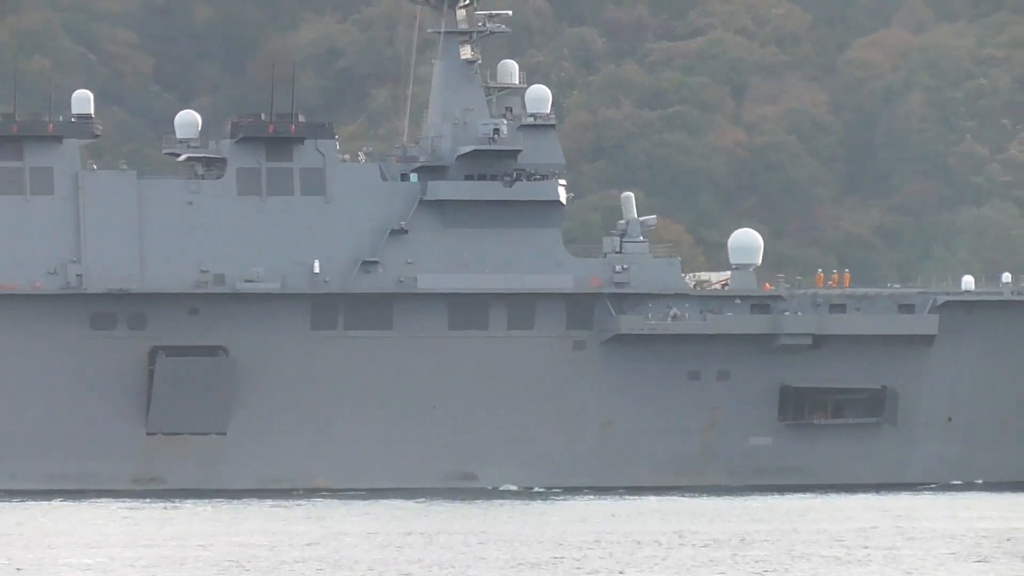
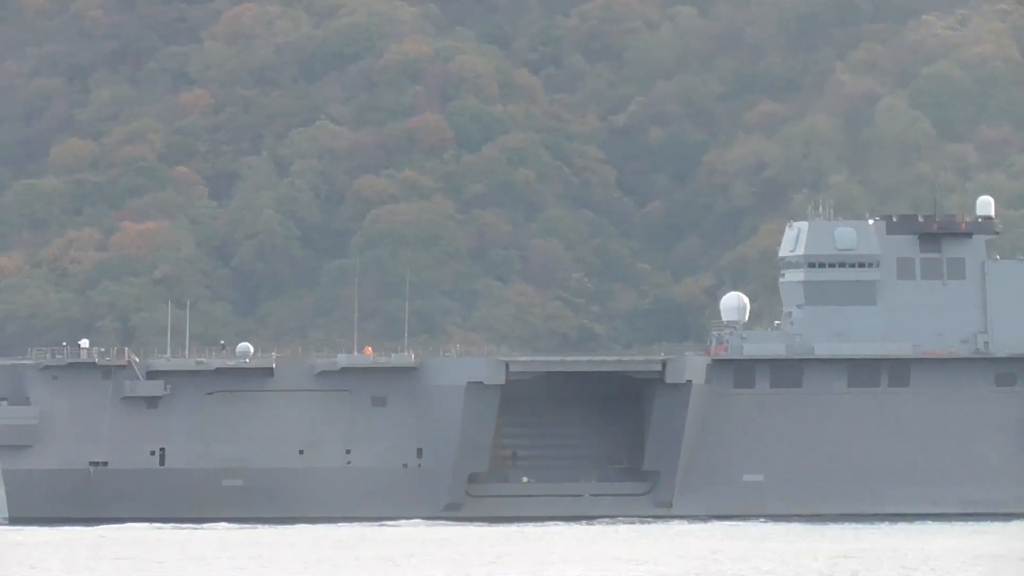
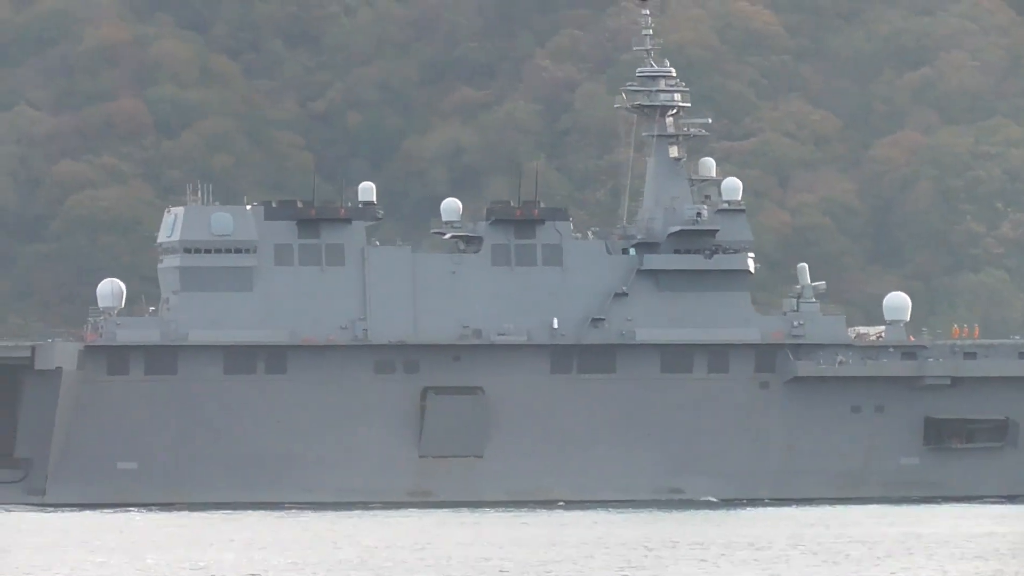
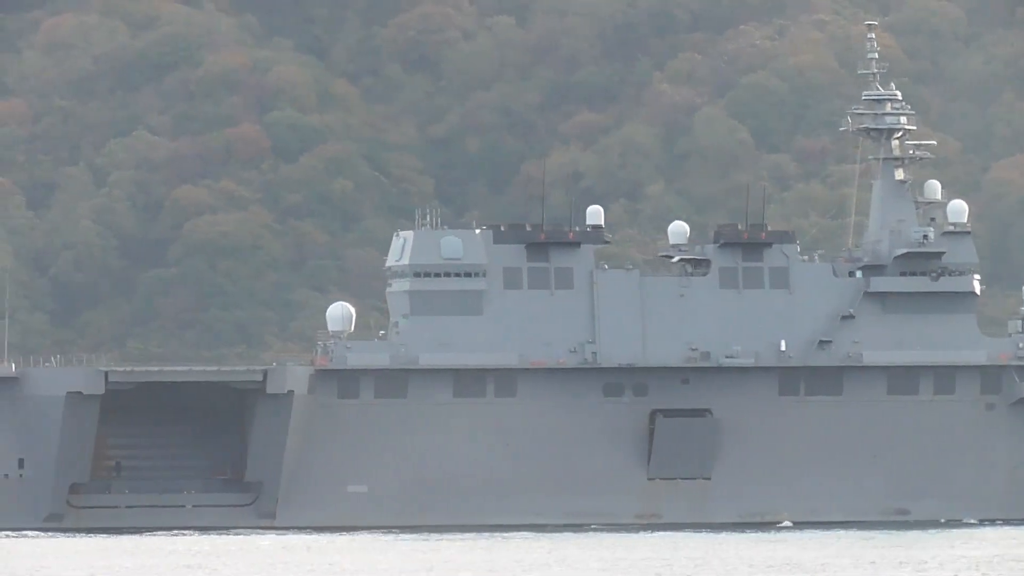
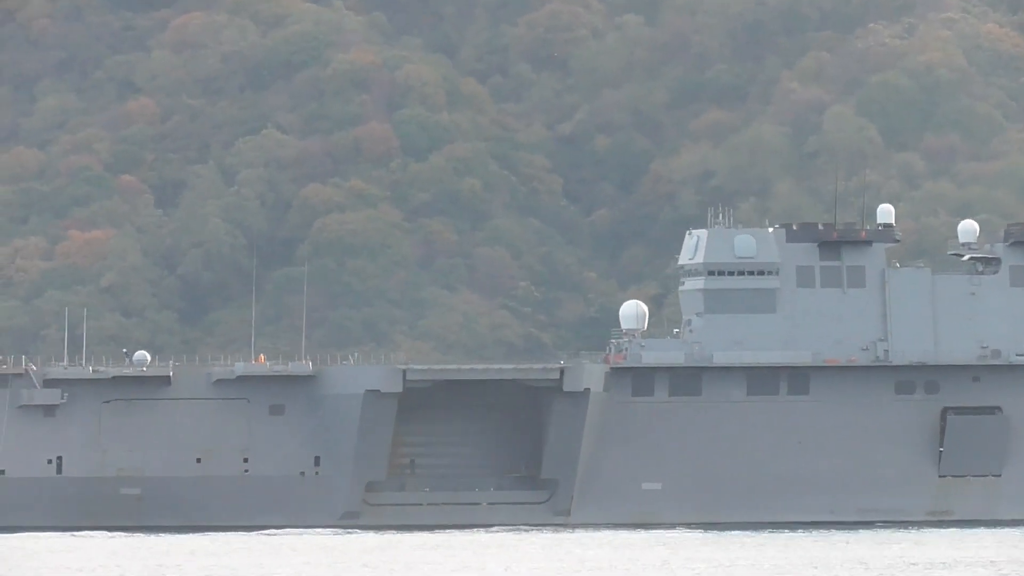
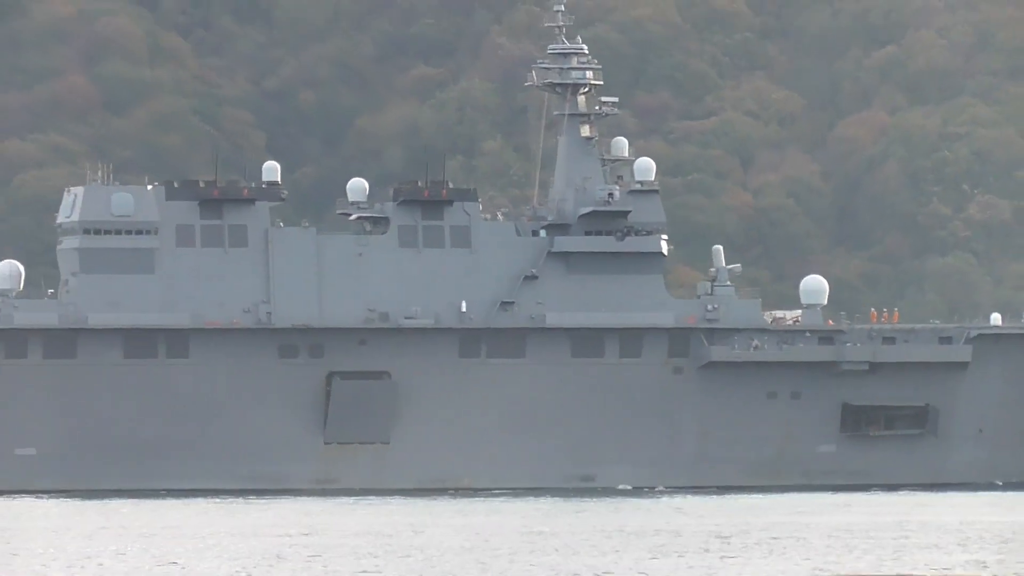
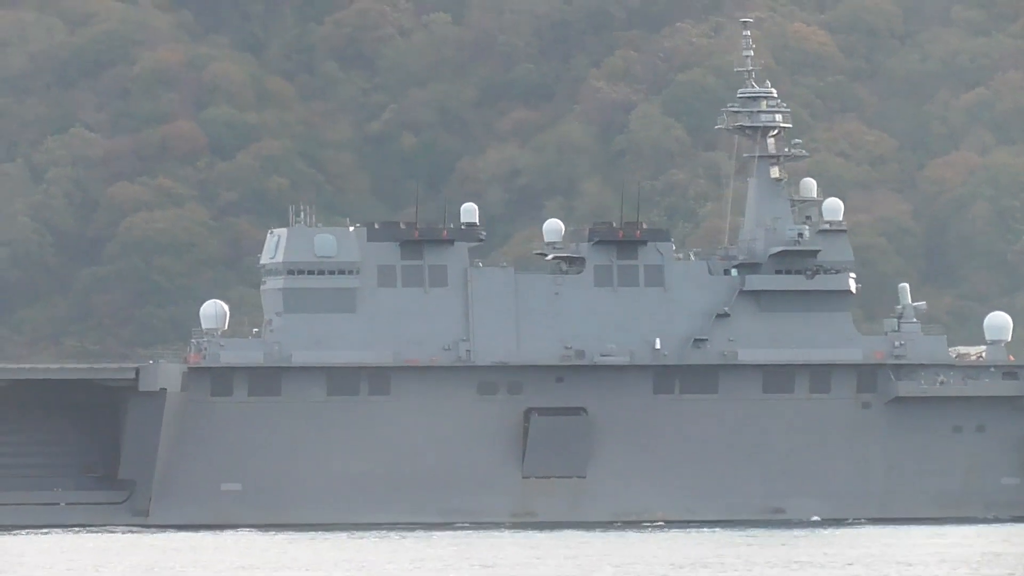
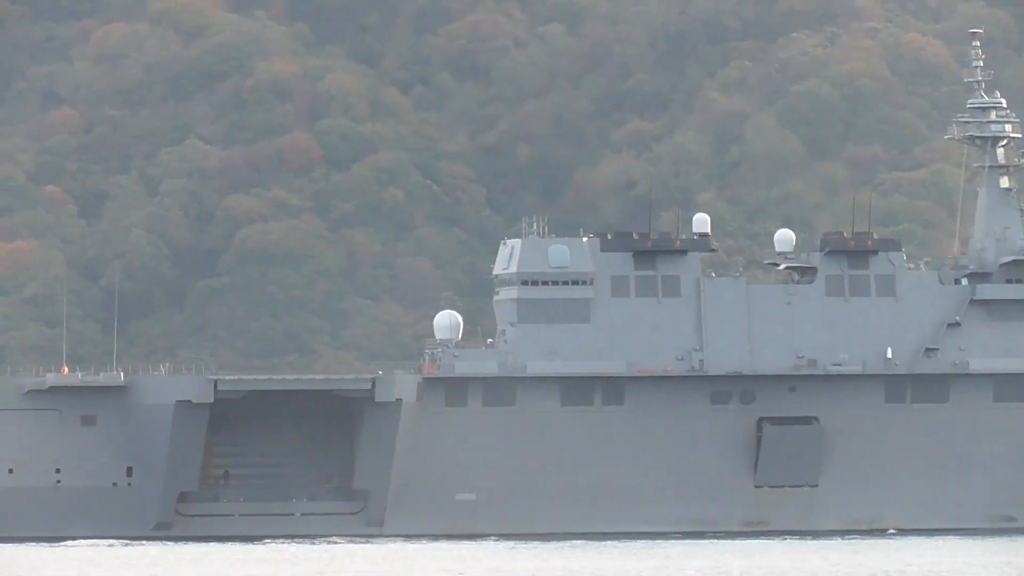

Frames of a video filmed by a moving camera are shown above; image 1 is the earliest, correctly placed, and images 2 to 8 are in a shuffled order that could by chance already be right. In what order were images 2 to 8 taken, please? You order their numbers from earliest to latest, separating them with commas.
6, 3, 7, 4, 8, 5, 2
